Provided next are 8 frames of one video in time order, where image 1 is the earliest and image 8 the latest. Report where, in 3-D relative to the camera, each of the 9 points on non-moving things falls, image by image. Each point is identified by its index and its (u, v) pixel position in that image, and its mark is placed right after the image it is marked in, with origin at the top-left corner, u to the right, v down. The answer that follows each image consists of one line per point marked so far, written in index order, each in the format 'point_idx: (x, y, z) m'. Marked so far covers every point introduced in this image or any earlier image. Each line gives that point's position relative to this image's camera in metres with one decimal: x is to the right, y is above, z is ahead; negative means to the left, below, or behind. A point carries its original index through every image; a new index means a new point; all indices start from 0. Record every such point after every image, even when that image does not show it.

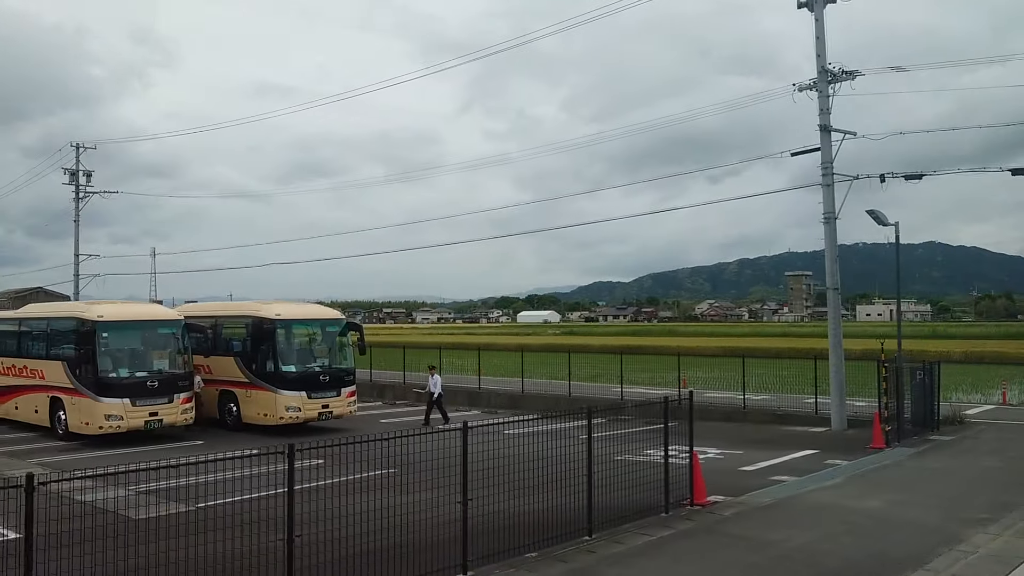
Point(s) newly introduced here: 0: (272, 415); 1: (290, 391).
0: (-4.8, -2.5, +17.8) m
1: (-4.4, -2.0, +17.8) m
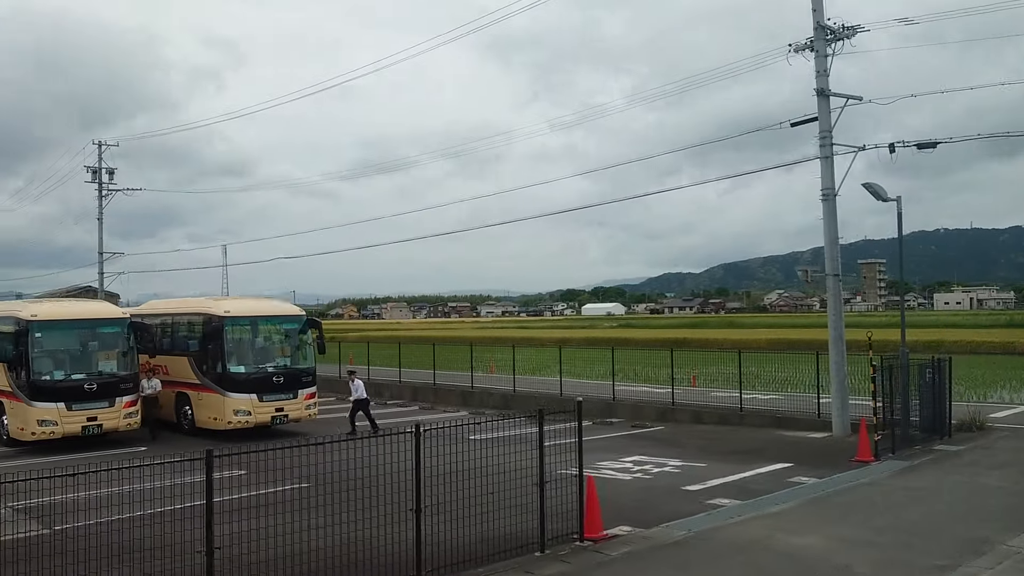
0: (-5.3, -2.4, +16.6) m
1: (-5.0, -1.9, +16.5) m
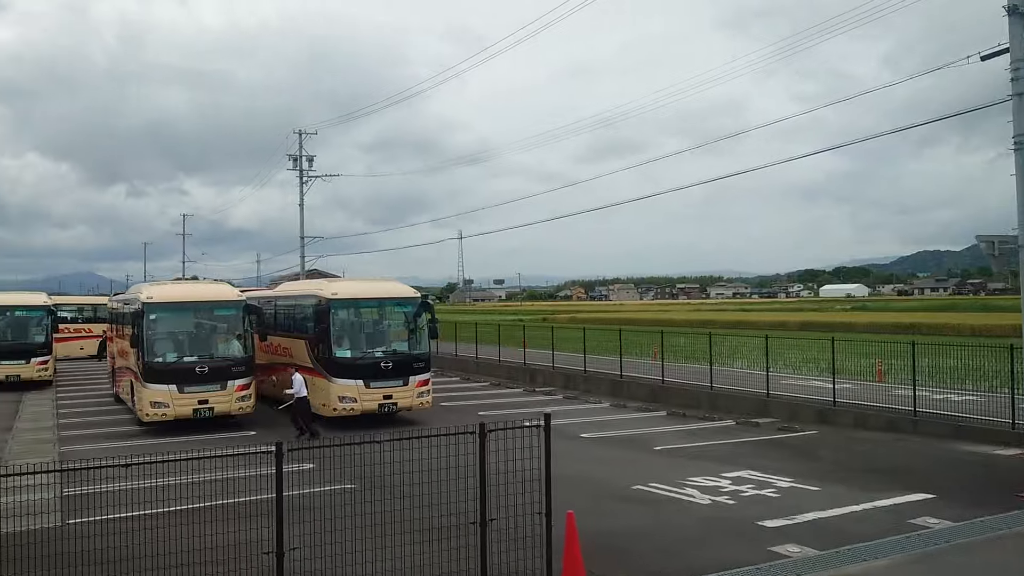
0: (-3.2, -2.1, +15.9) m
1: (-2.9, -1.6, +15.8) m
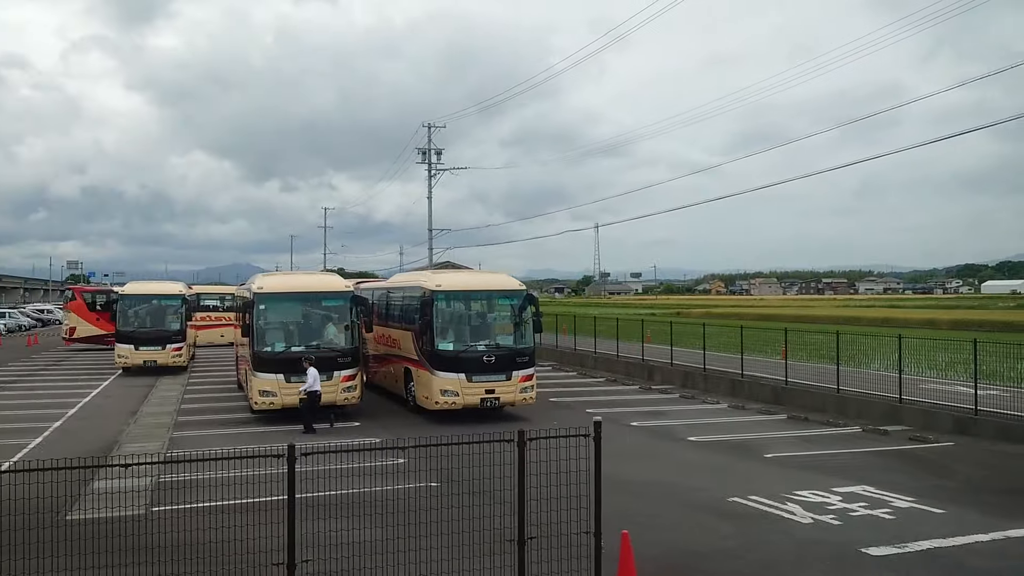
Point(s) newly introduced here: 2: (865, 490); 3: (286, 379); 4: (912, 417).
0: (-1.4, -1.9, +15.7) m
1: (-1.1, -1.5, +15.5) m
2: (+3.6, -2.1, +9.3) m
3: (-3.9, -1.6, +15.7) m
4: (+6.5, -2.1, +14.6) m
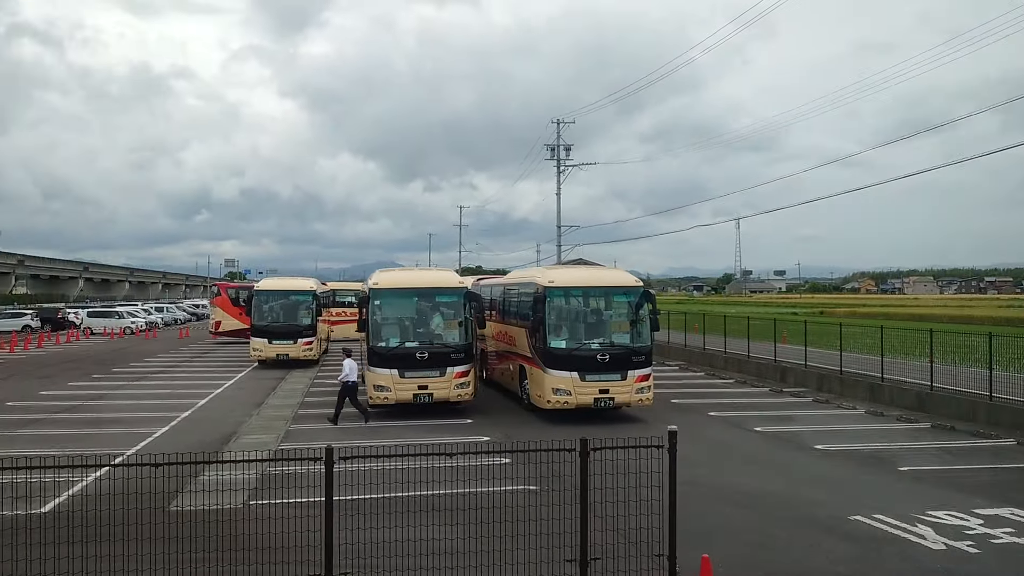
0: (+0.5, -1.8, +15.3) m
1: (+0.8, -1.4, +15.1) m
2: (+4.6, -2.0, +8.3) m
3: (-2.0, -1.5, +15.7) m
4: (+8.2, -2.0, +13.1) m
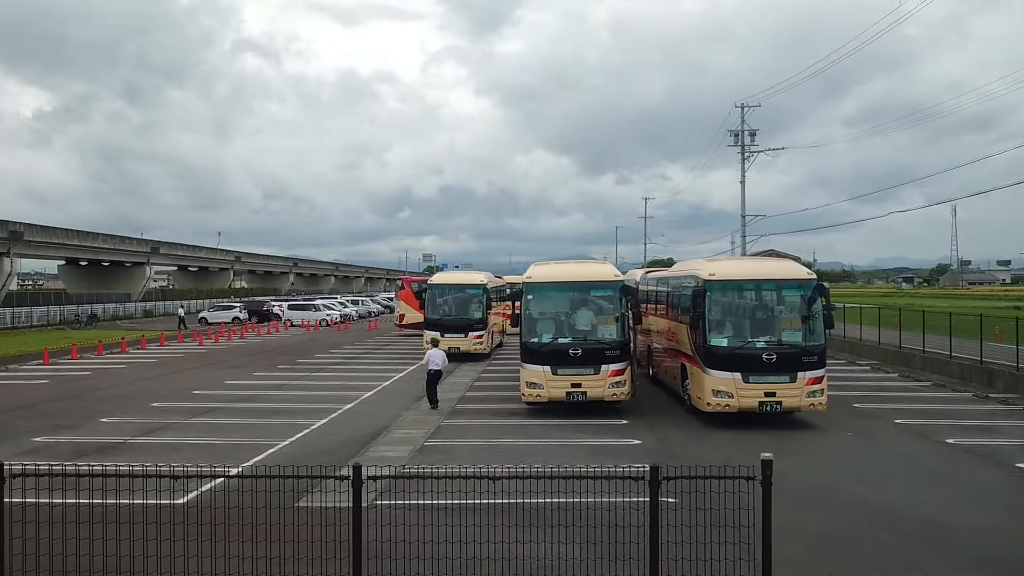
0: (+3.0, -1.7, +14.3) m
1: (+3.2, -1.3, +14.0) m
2: (+5.5, -2.0, +6.6) m
3: (+0.7, -1.4, +15.2) m
4: (+10.0, -1.9, +10.5) m
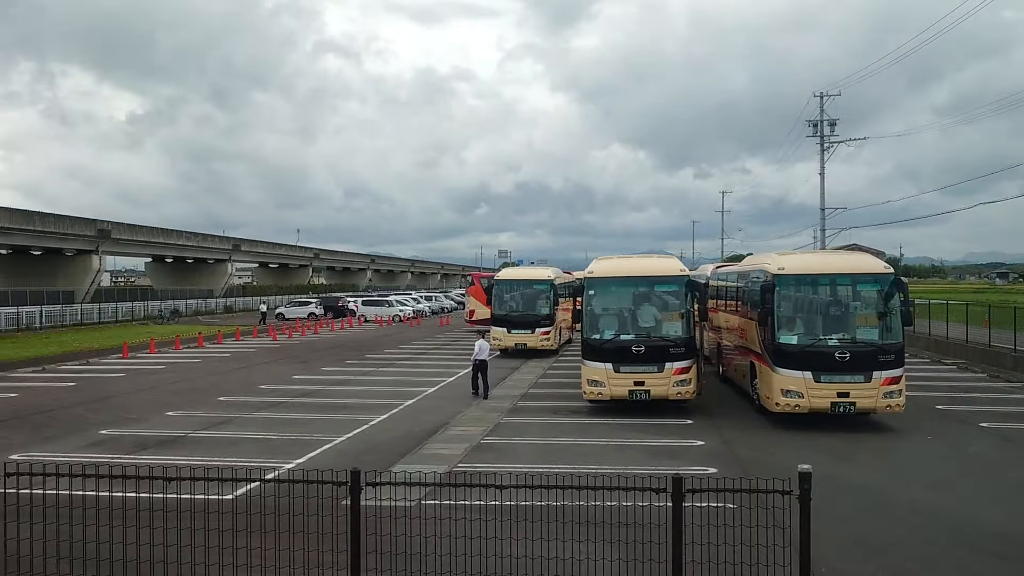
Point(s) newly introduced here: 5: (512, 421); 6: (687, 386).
0: (+3.9, -1.7, +13.7) m
1: (+4.1, -1.2, +13.4) m
2: (+5.7, -1.9, +5.8) m
3: (+1.7, -1.3, +14.8) m
4: (+10.6, -1.9, +9.3) m
5: (0.0, -2.2, +14.7) m
6: (+2.9, -1.6, +14.8) m
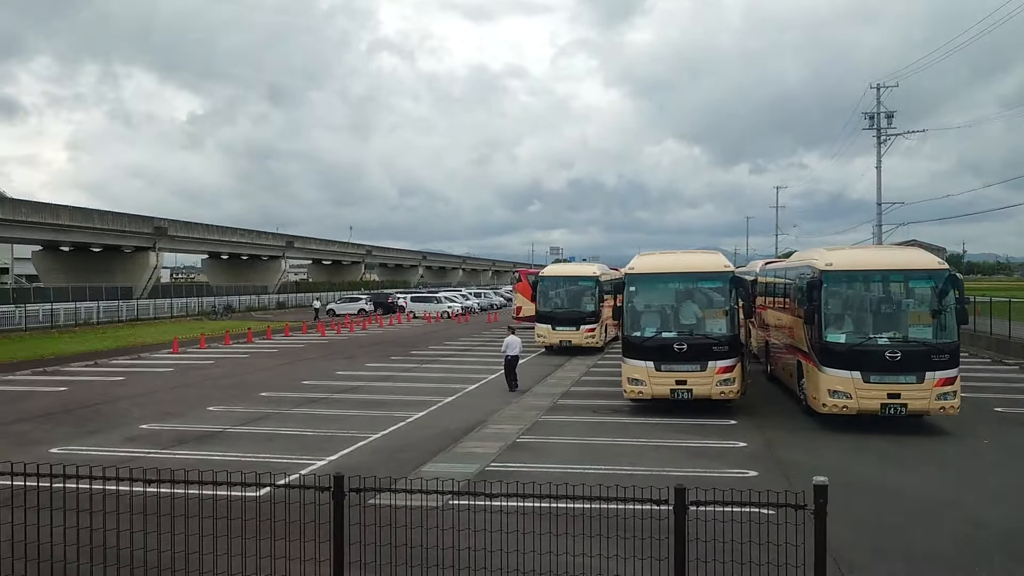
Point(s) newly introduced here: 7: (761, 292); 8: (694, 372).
0: (+4.5, -1.6, +13.2) m
1: (+4.6, -1.2, +12.9) m
2: (+5.8, -1.9, +5.2) m
3: (+2.3, -1.3, +14.5) m
4: (+10.9, -1.9, +8.5) m
5: (+0.6, -2.1, +14.4) m
6: (+3.5, -1.6, +14.4) m
7: (+5.5, -0.1, +19.9) m
8: (+2.9, -1.3, +14.4) m
